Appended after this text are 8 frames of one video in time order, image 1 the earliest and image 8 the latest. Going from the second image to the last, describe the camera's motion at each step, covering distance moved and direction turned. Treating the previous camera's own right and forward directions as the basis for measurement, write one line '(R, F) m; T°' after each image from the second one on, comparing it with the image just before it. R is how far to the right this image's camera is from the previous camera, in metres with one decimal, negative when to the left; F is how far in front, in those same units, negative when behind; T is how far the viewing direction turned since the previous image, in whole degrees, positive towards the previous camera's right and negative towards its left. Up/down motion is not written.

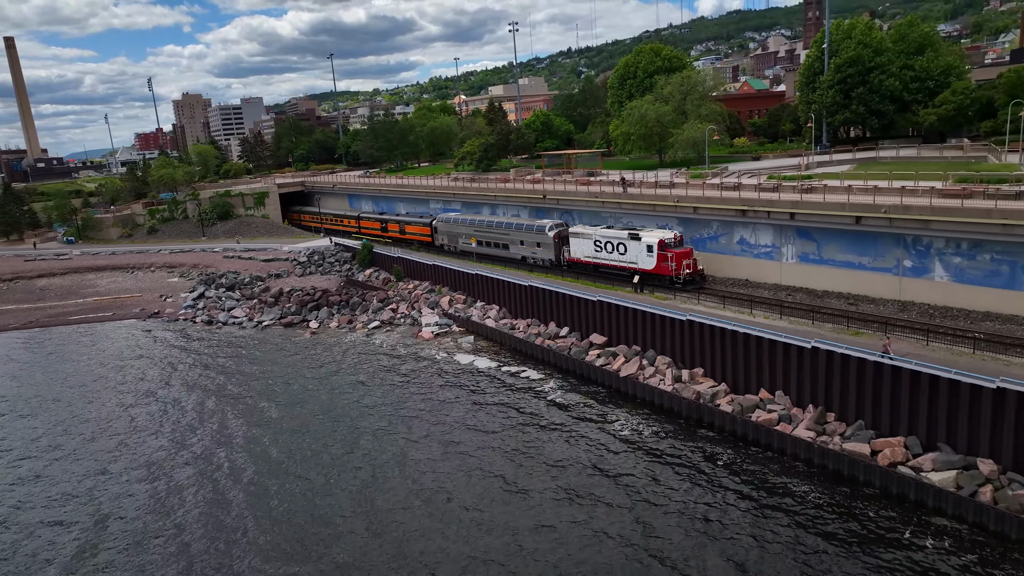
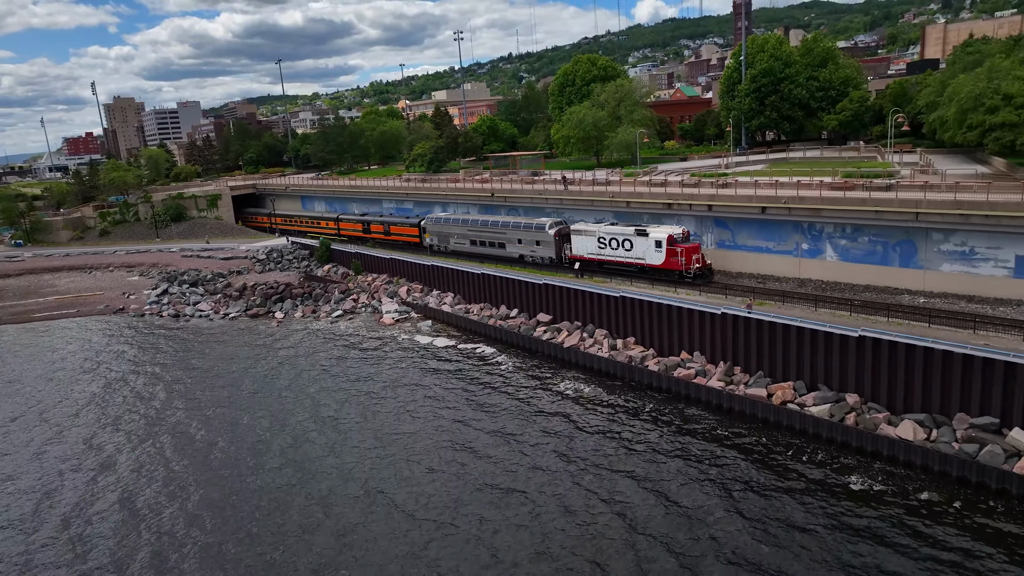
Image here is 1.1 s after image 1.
(-0.6, -4.0) m; +4°
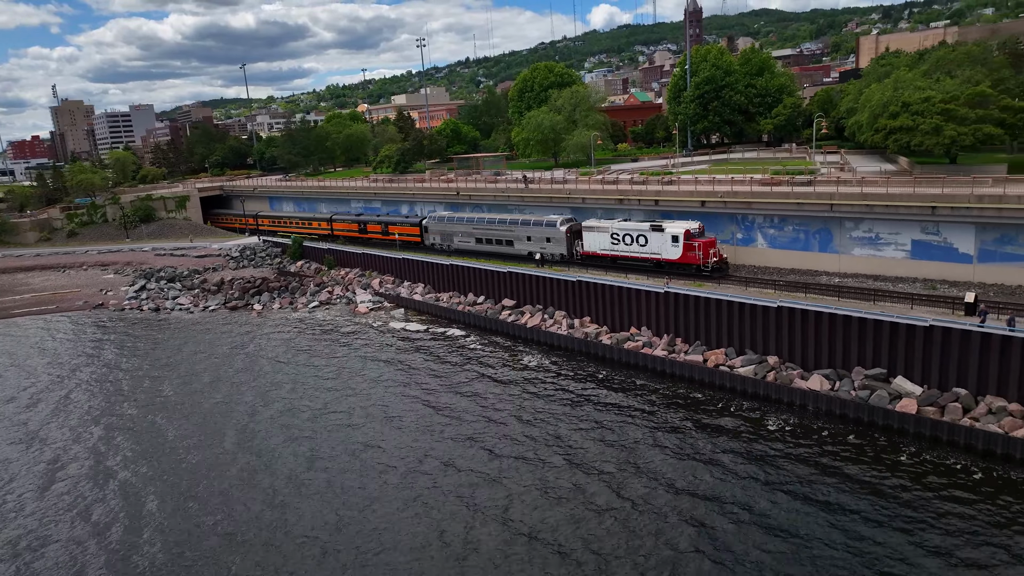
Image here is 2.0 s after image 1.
(-0.4, -3.6) m; +3°
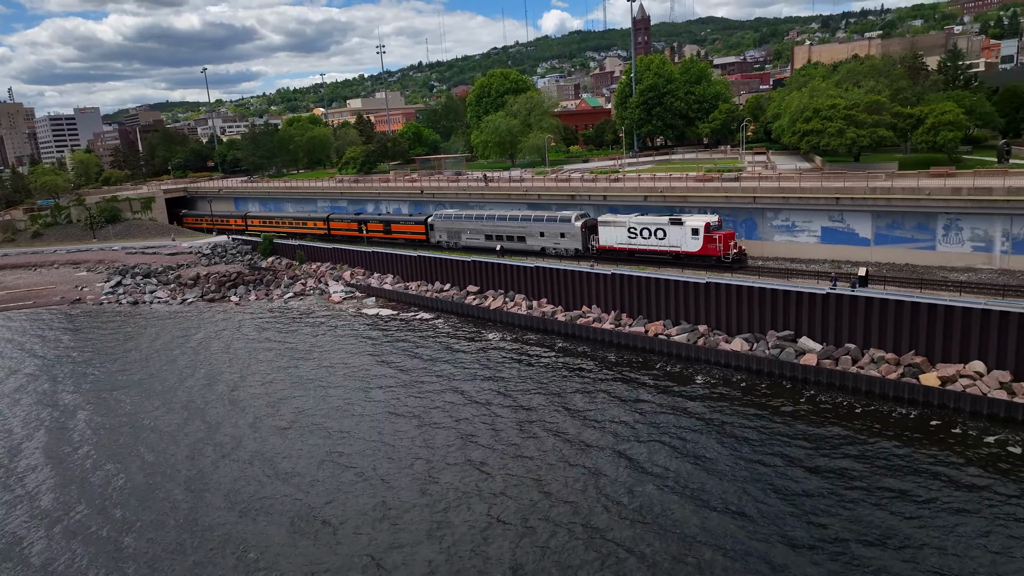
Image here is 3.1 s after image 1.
(-0.6, -4.2) m; +4°
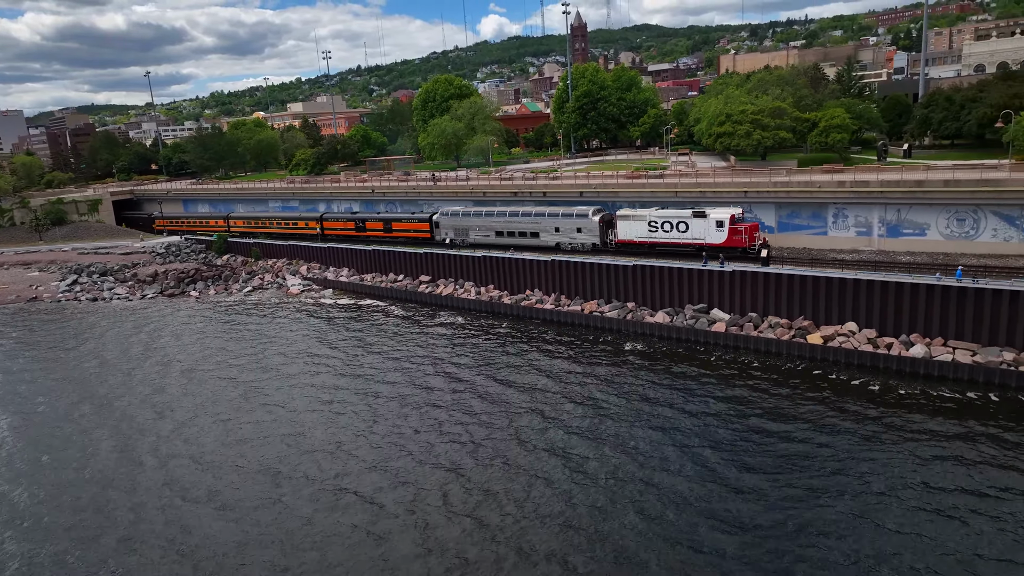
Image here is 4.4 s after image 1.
(-0.4, -4.1) m; +5°
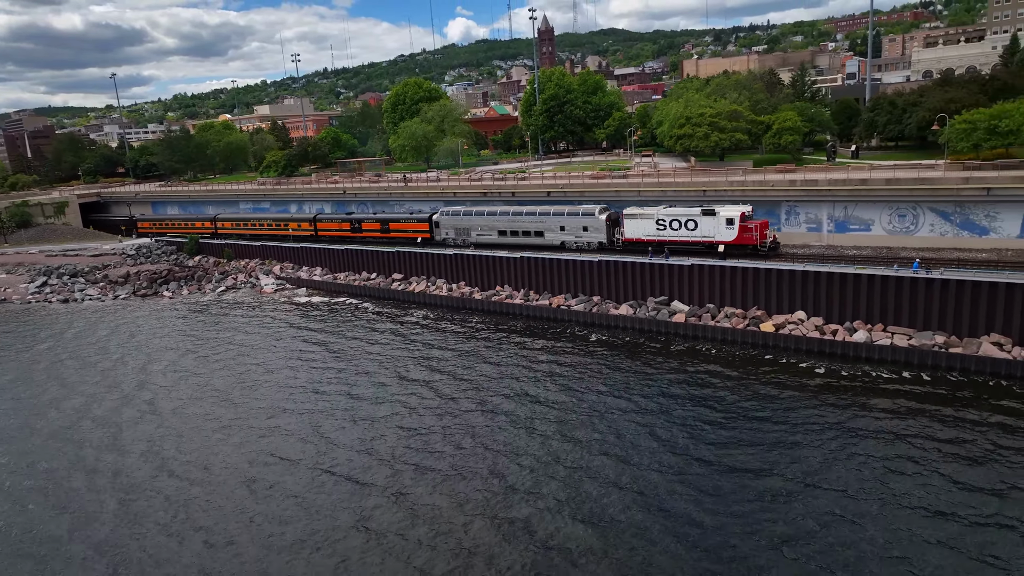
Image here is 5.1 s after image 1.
(-0.1, -1.6) m; +2°
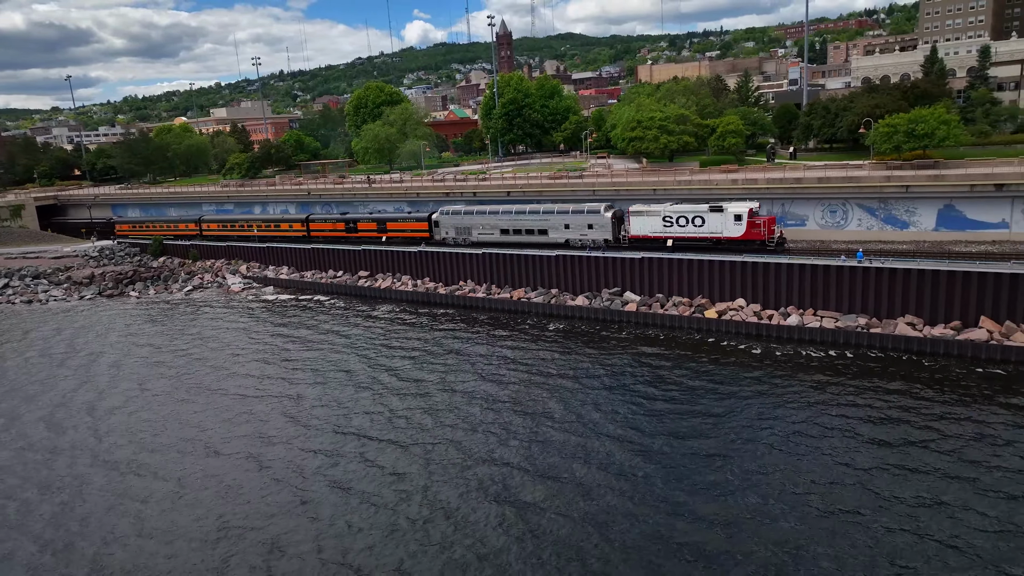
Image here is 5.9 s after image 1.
(-0.1, -2.2) m; +3°
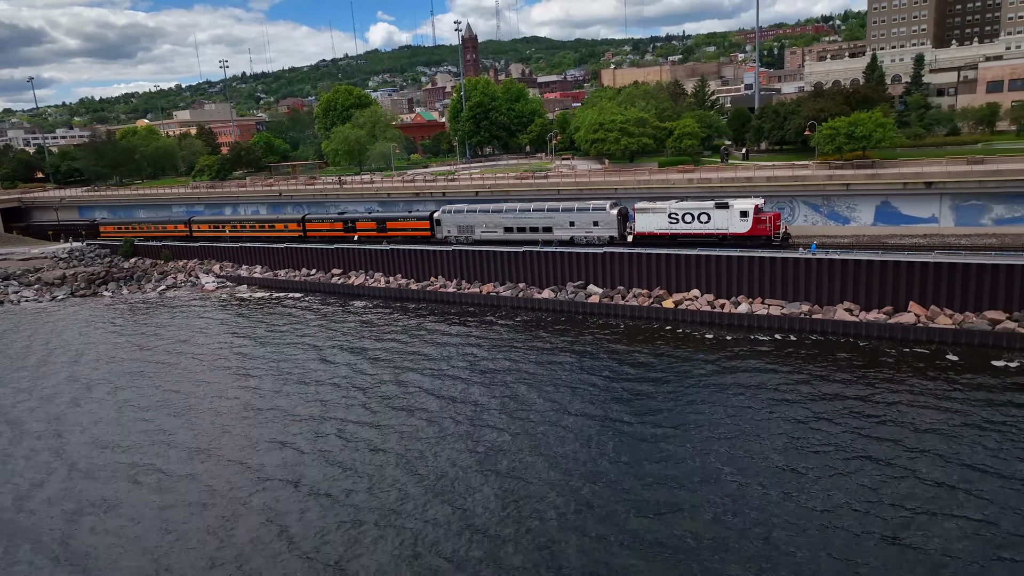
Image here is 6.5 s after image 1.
(-0.1, -2.0) m; +3°
